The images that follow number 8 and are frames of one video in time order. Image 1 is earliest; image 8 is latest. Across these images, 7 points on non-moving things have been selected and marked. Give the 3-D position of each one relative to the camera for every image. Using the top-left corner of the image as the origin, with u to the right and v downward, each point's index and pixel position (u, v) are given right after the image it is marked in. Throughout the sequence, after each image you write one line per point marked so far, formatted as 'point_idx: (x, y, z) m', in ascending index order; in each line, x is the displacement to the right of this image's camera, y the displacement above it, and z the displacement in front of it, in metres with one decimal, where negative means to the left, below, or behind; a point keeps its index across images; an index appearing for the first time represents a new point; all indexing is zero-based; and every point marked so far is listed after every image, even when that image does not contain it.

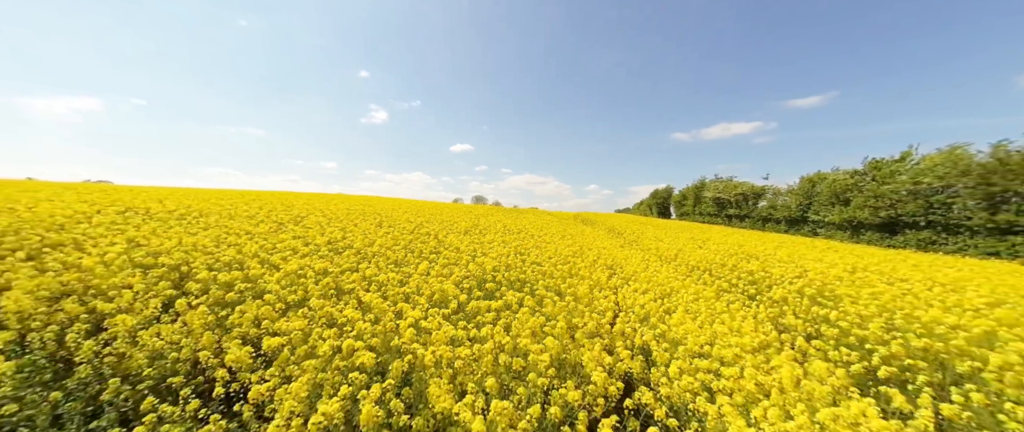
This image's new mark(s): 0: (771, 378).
0: (+2.2, -1.4, +2.6) m
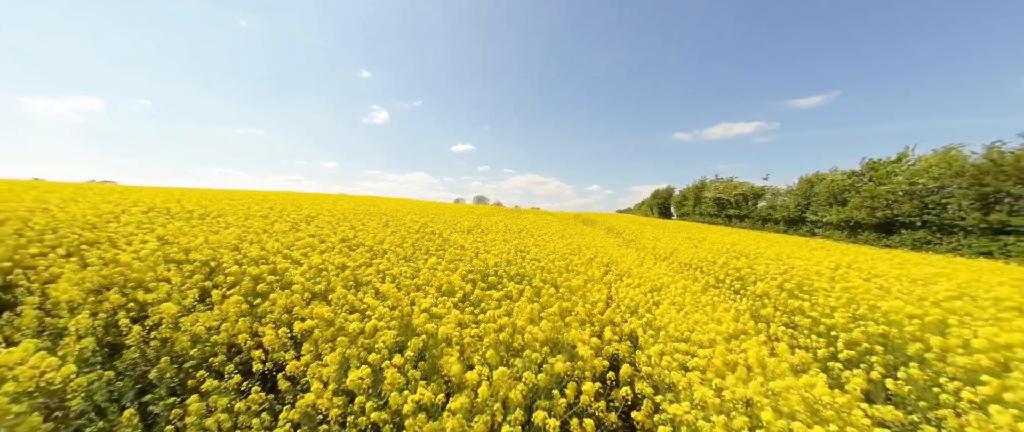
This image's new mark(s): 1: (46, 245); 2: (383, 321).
0: (+2.2, -1.4, +2.9) m
1: (-7.6, -0.5, +4.8) m
2: (-1.3, -1.1, +3.0) m
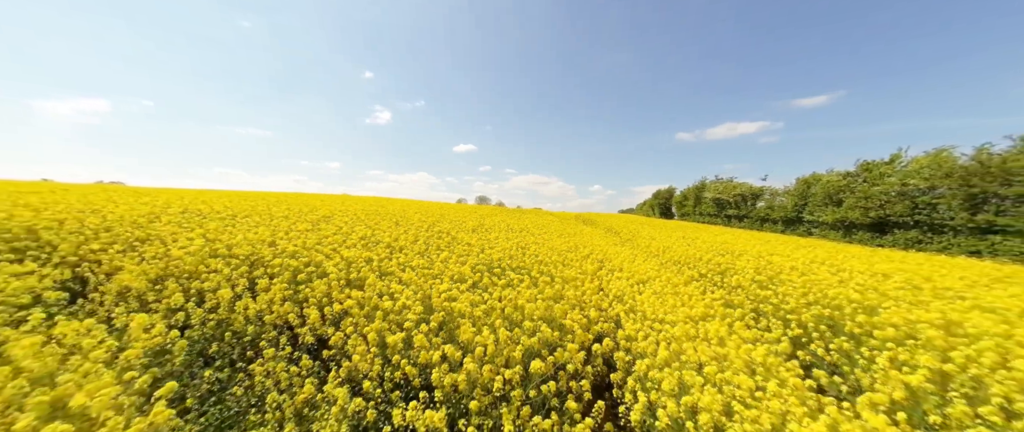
0: (+2.3, -1.4, +3.5) m
1: (-7.5, -0.5, +5.5) m
2: (-1.3, -1.1, +3.7) m
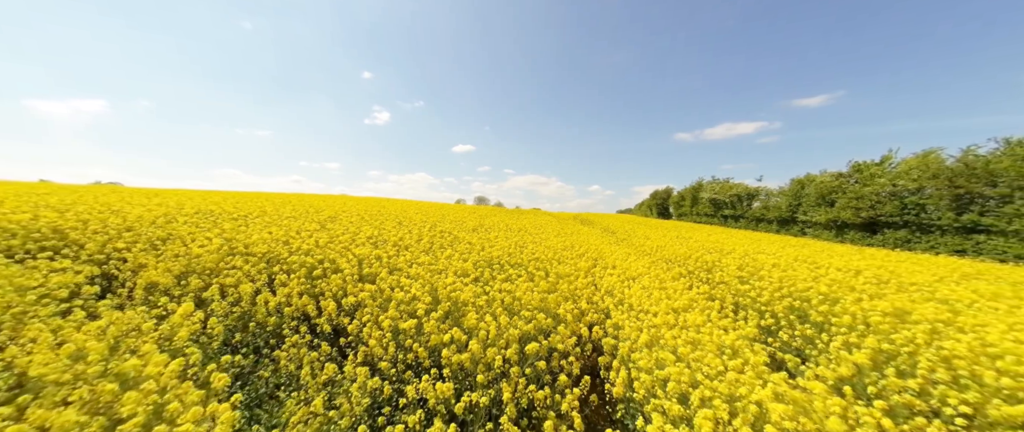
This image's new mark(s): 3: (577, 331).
0: (+2.2, -1.4, +3.9) m
1: (-7.6, -0.5, +5.9) m
2: (-1.3, -1.1, +4.0) m
3: (+0.8, -1.4, +3.6) m
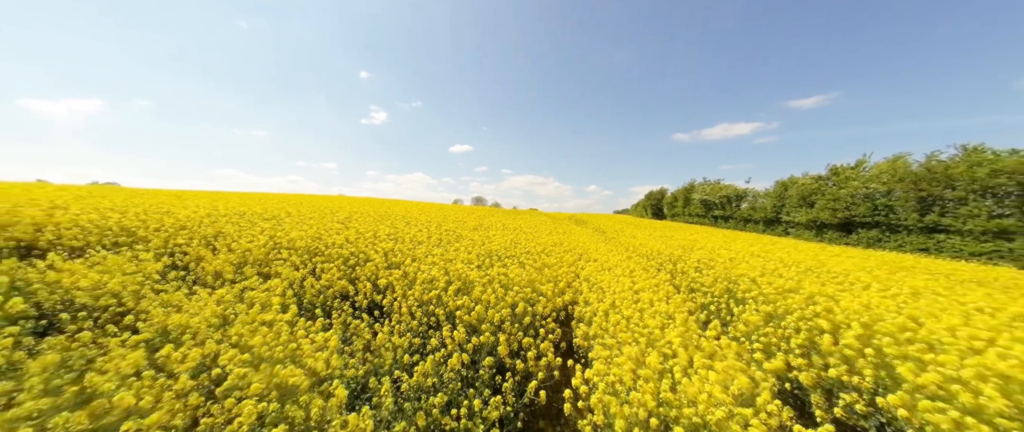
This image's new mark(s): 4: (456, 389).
0: (+2.2, -1.4, +5.2) m
1: (-7.7, -0.5, +7.0) m
2: (-1.4, -1.1, +5.2) m
3: (+0.7, -1.4, +4.8) m
4: (-0.6, -1.9, +3.2) m
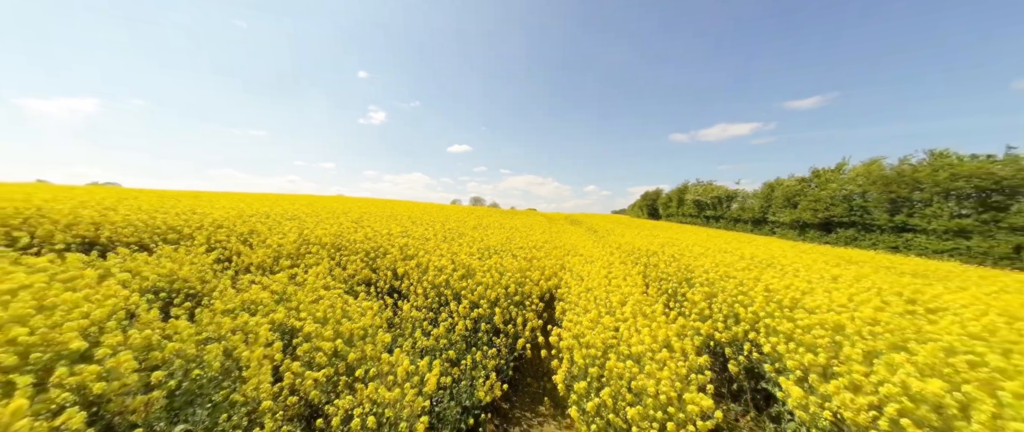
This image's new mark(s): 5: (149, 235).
0: (+2.0, -1.4, +6.3) m
1: (-7.8, -0.5, +8.1) m
2: (-1.5, -1.1, +6.4) m
3: (+0.6, -1.5, +6.0) m
4: (-0.7, -1.9, +4.4) m
5: (-9.1, -0.5, +7.5) m
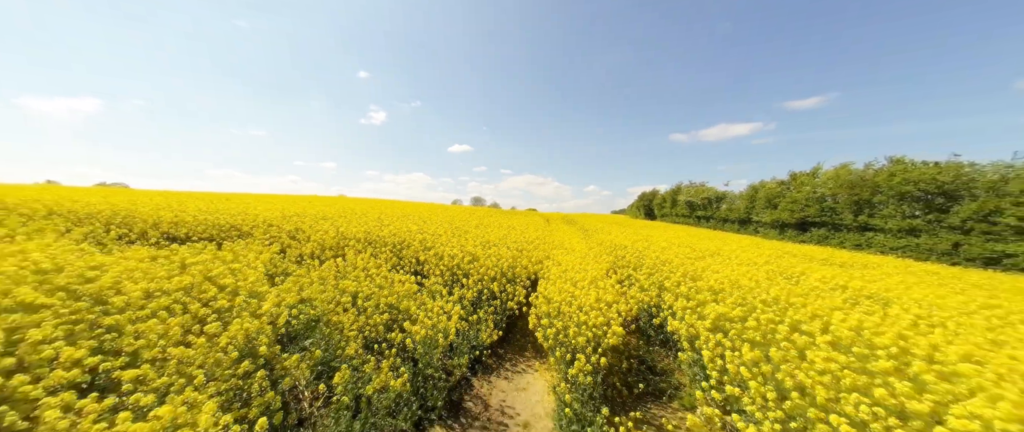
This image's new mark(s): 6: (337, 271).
0: (+1.9, -1.4, +8.2) m
1: (-7.9, -0.5, +10.0) m
2: (-1.6, -1.1, +8.3) m
3: (+0.5, -1.5, +7.9) m
4: (-0.9, -2.0, +6.3) m
5: (-9.3, -0.5, +9.5) m
6: (-4.1, -1.3, +7.1) m
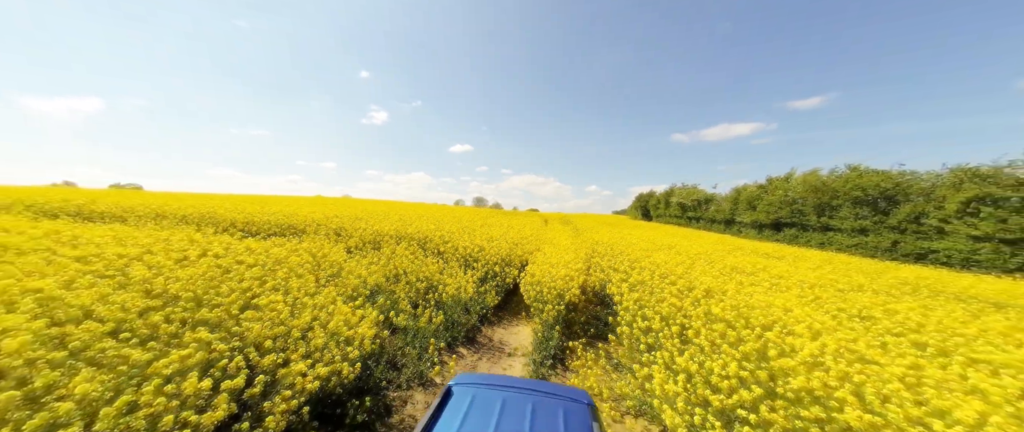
0: (+1.8, -1.5, +10.9) m
1: (-8.0, -0.6, +12.7) m
2: (-1.7, -1.2, +11.0) m
3: (+0.4, -1.5, +10.6) m
4: (-1.0, -2.0, +9.0) m
5: (-9.4, -0.5, +12.2) m
6: (-4.2, -1.3, +9.7) m
